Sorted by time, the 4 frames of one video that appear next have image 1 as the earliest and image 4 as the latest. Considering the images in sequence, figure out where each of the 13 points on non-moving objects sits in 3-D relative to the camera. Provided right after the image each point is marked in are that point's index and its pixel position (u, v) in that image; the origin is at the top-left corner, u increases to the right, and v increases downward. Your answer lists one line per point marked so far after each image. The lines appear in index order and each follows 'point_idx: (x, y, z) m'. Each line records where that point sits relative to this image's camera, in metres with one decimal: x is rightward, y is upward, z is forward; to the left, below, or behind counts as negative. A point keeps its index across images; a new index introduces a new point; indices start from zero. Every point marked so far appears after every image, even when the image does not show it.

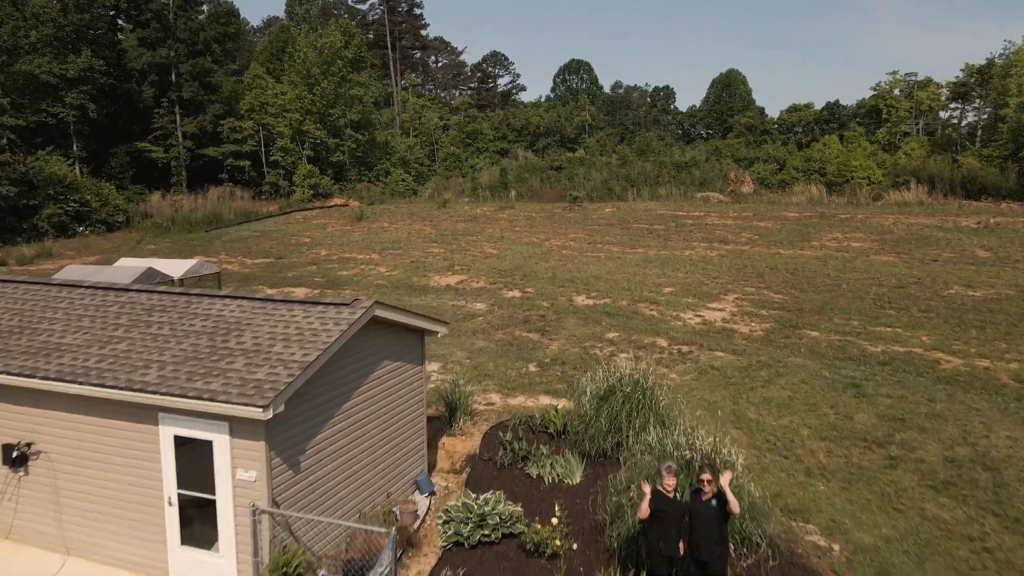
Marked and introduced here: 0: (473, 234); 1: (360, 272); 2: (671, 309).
0: (-1.0, +1.3, +17.8) m
1: (-2.9, +0.3, +14.0) m
2: (+2.1, -0.3, +9.6) m
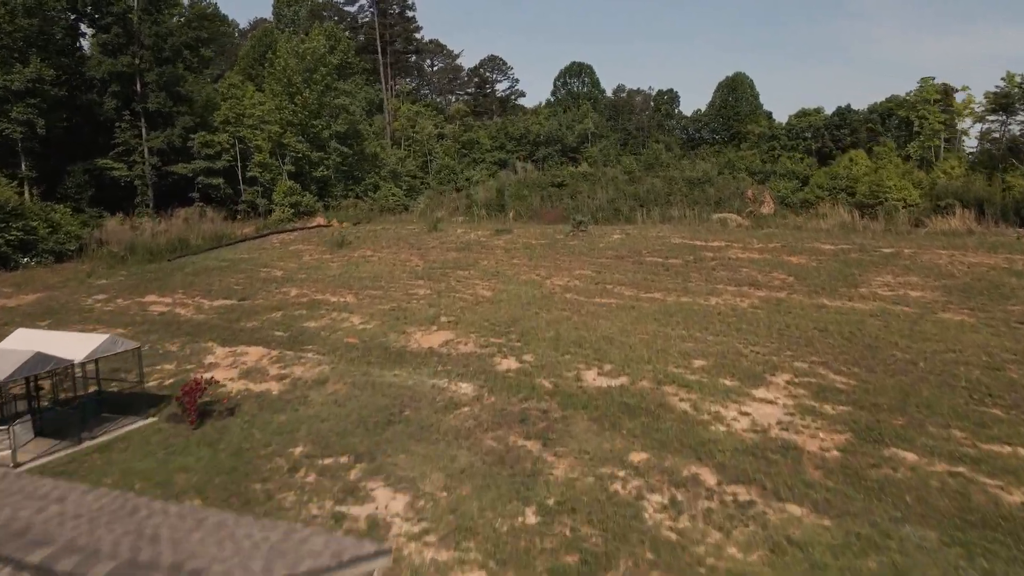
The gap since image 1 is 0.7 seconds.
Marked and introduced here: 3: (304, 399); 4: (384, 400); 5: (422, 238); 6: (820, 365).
0: (-1.0, +0.4, +15.8) m
1: (-3.0, -0.6, +11.9) m
2: (+2.0, -1.1, +7.6) m
3: (-2.4, -1.3, +8.6) m
4: (-1.4, -1.2, +8.2) m
5: (-2.5, +1.3, +19.8) m
6: (+3.5, -0.9, +8.3) m
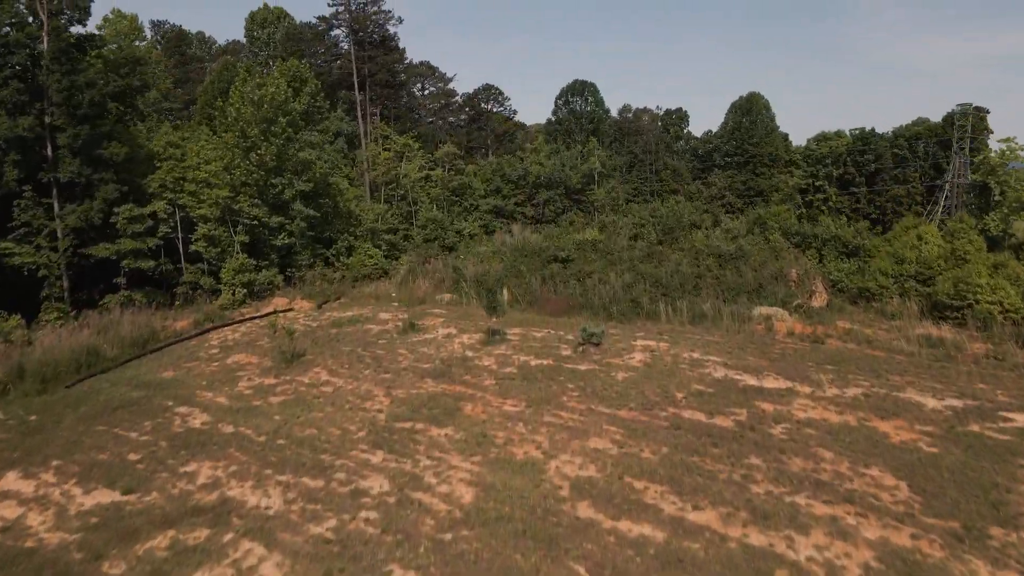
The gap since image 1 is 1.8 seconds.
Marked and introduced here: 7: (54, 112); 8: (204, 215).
0: (-1.2, -2.2, +11.9) m
1: (-3.1, -3.2, +8.0) m
2: (+1.9, -3.7, +3.7) m
3: (-2.5, -3.9, +4.6) m
4: (-1.5, -3.8, +4.3) m
5: (-2.6, -1.2, +15.9) m
6: (+3.4, -3.4, +4.4) m
7: (-10.7, +4.1, +17.2) m
8: (-8.4, +2.0, +19.9) m
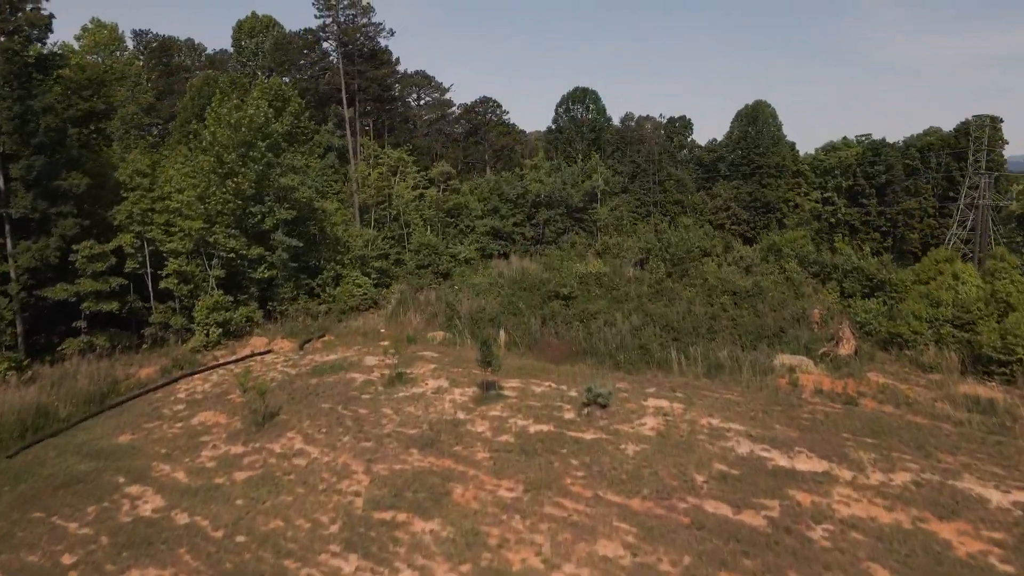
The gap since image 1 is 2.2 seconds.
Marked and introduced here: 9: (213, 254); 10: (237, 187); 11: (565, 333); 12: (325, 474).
0: (-1.2, -3.1, +10.3) m
1: (-3.2, -4.1, +6.5) m
2: (+1.8, -4.7, +2.1) m
3: (-2.6, -4.8, +3.1) m
4: (-1.6, -4.8, +2.7) m
5: (-2.6, -2.2, +14.3) m
6: (+3.3, -4.4, +2.8) m
7: (-10.8, +3.1, +15.6) m
8: (-8.4, +1.0, +18.4) m
9: (-7.8, +0.9, +19.1) m
10: (-7.1, +2.6, +19.1) m
11: (+1.2, -1.0, +17.2) m
12: (-3.0, -2.9, +11.7) m
